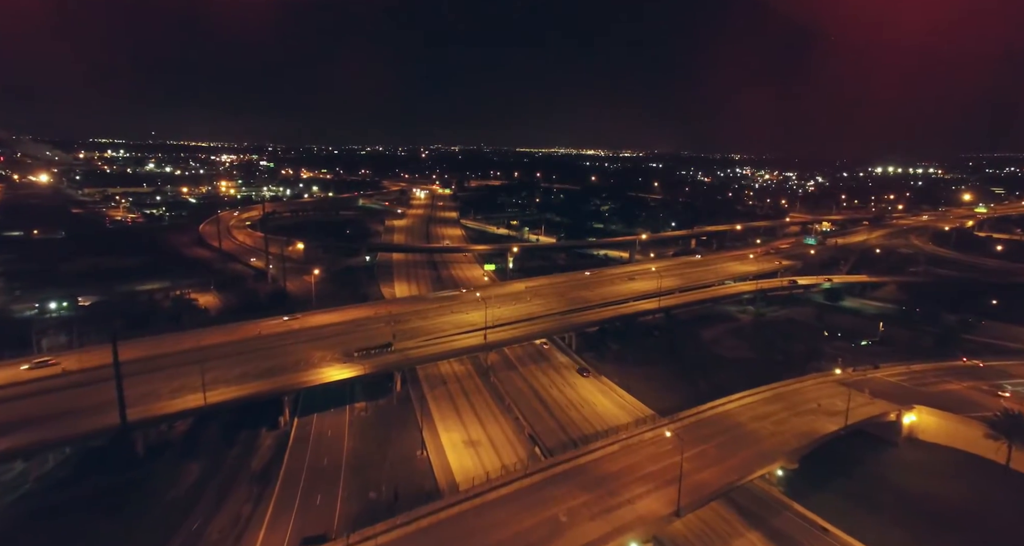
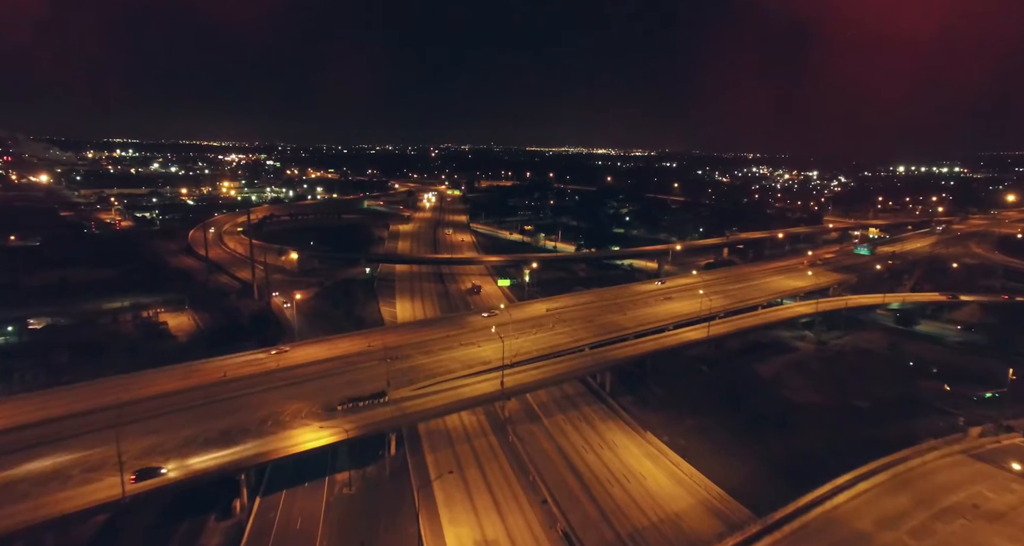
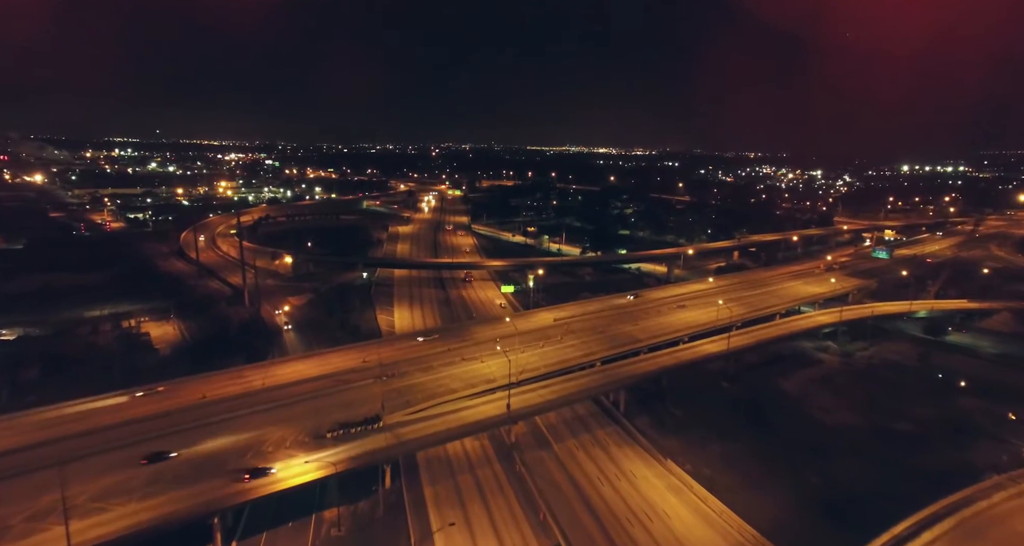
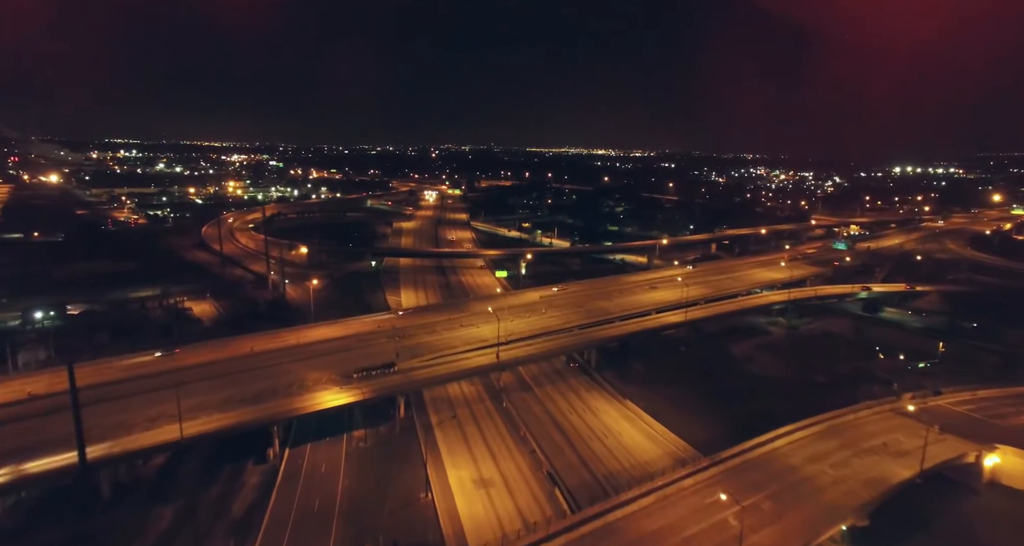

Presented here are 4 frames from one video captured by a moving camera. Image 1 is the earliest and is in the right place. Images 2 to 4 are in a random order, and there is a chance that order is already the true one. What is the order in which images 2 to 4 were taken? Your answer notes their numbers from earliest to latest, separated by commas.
4, 2, 3
